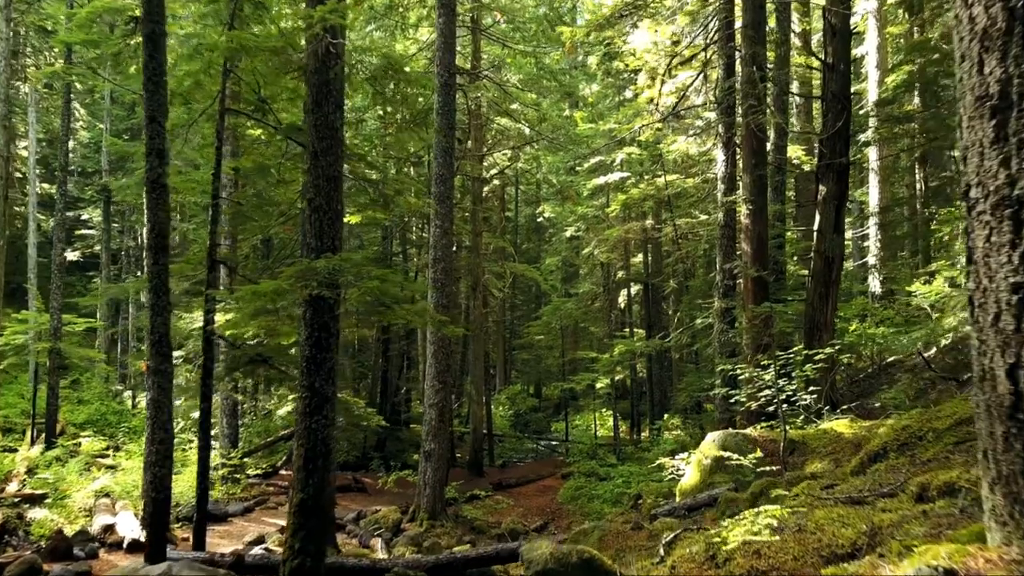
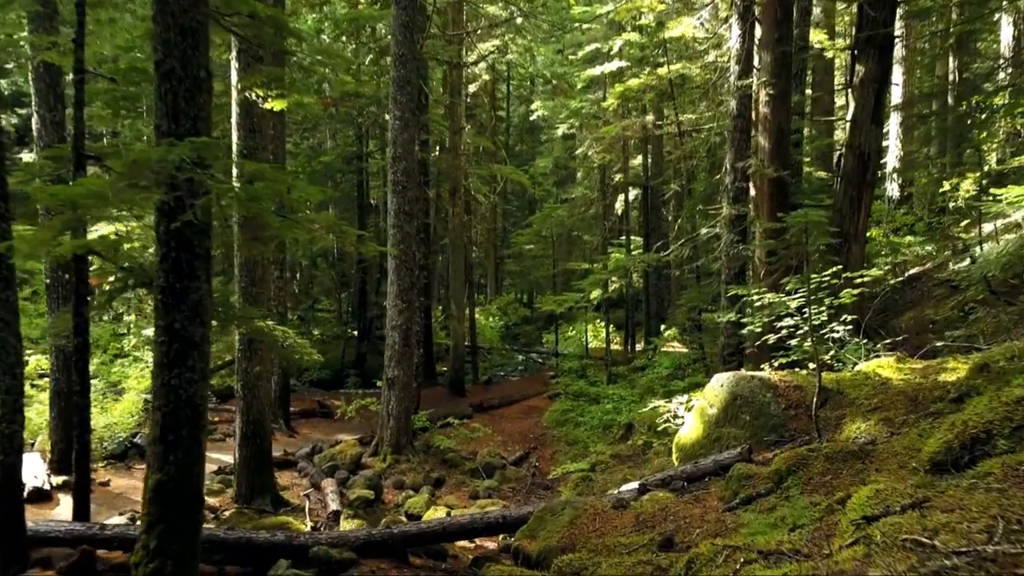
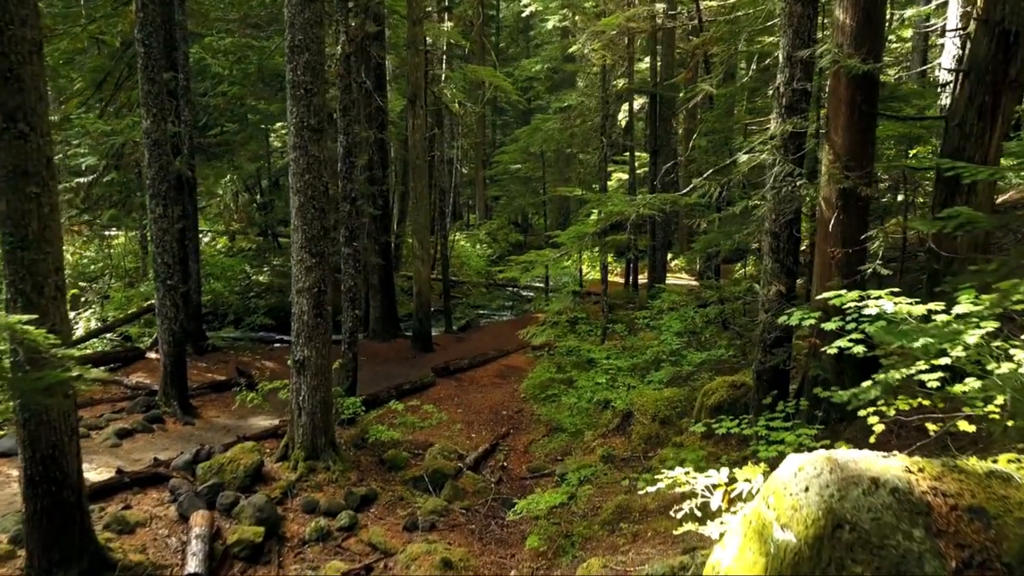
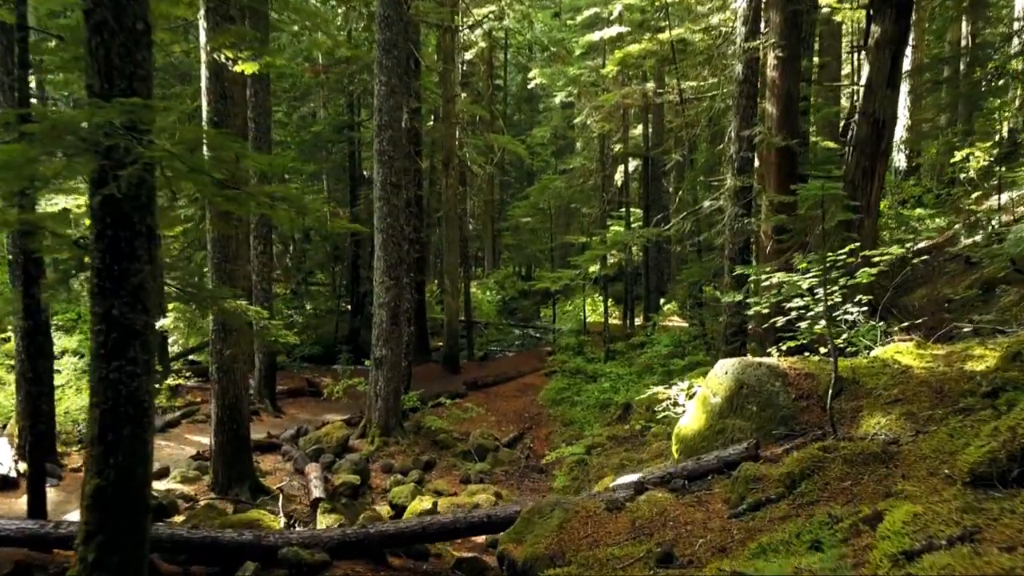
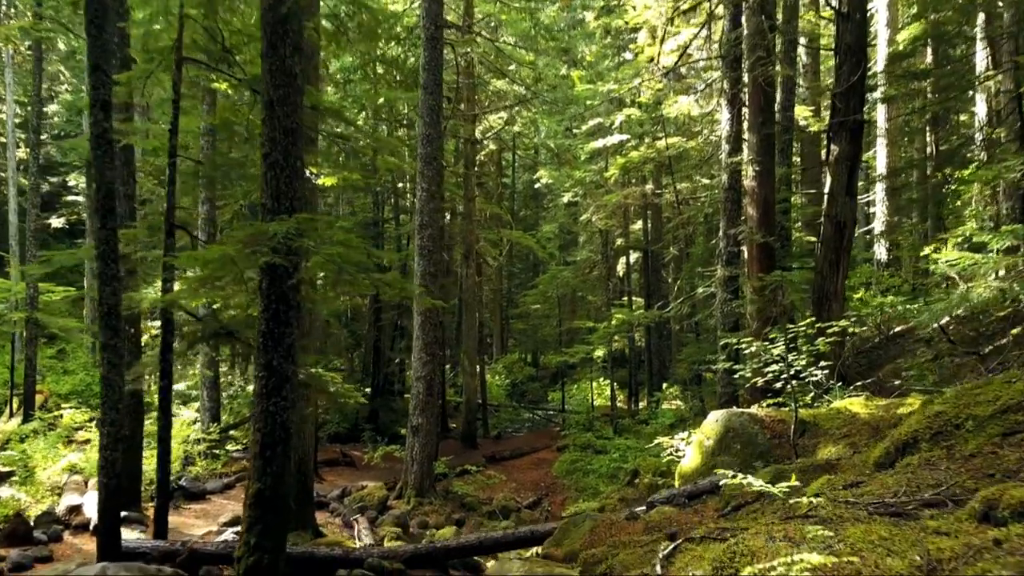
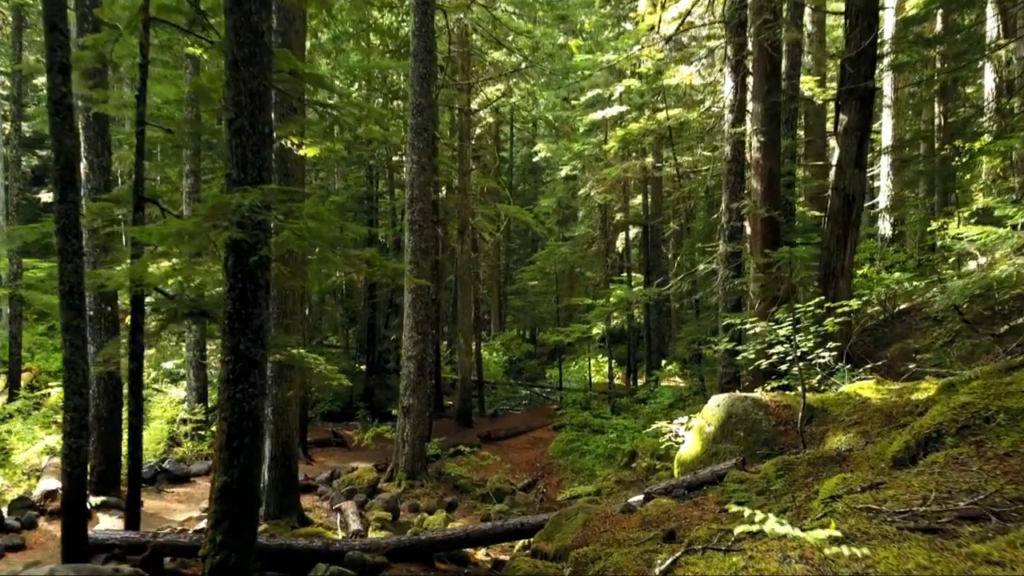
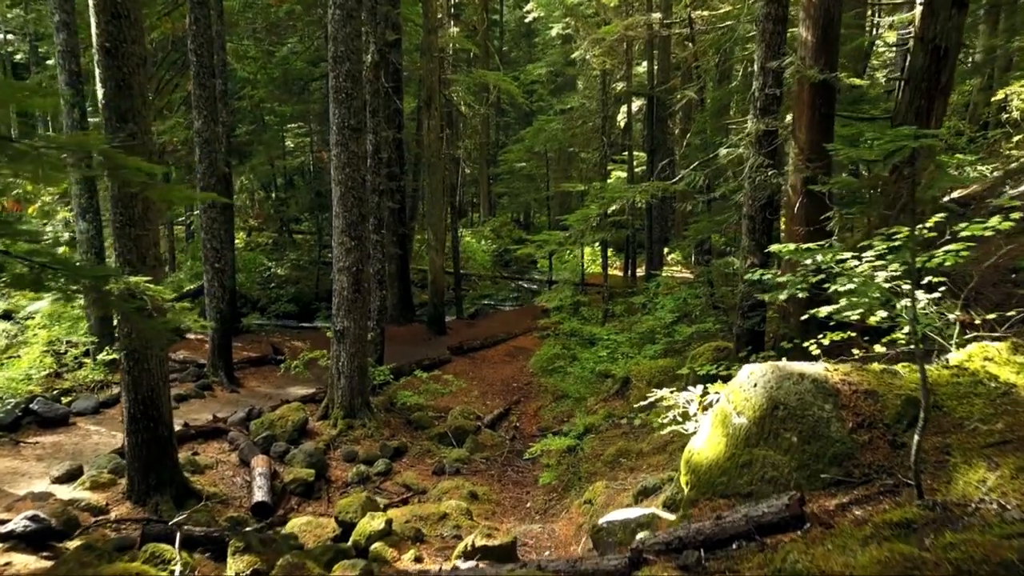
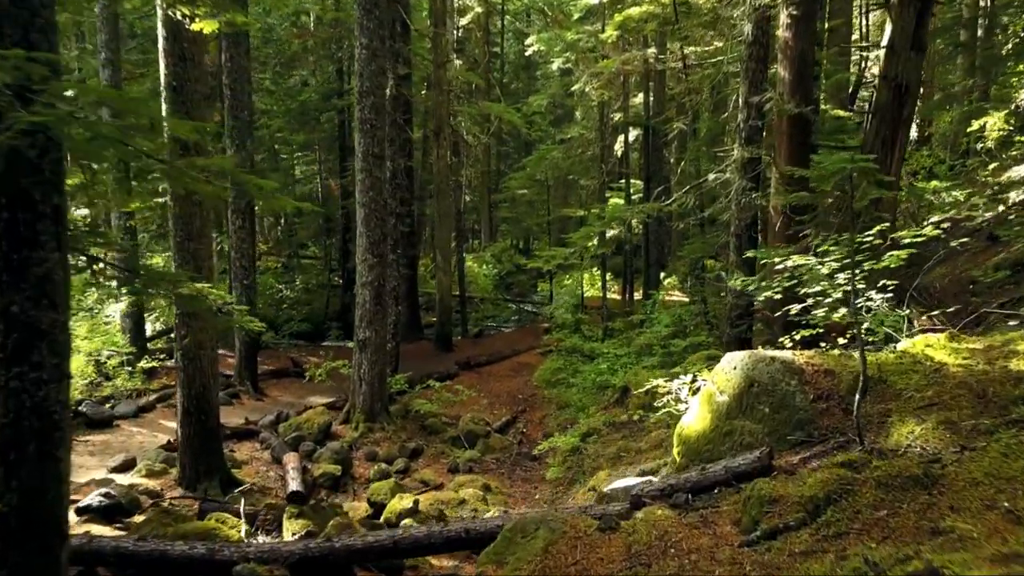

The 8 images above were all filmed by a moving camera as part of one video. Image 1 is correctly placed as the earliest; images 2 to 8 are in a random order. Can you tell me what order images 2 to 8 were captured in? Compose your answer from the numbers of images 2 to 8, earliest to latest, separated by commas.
5, 6, 2, 4, 8, 7, 3
